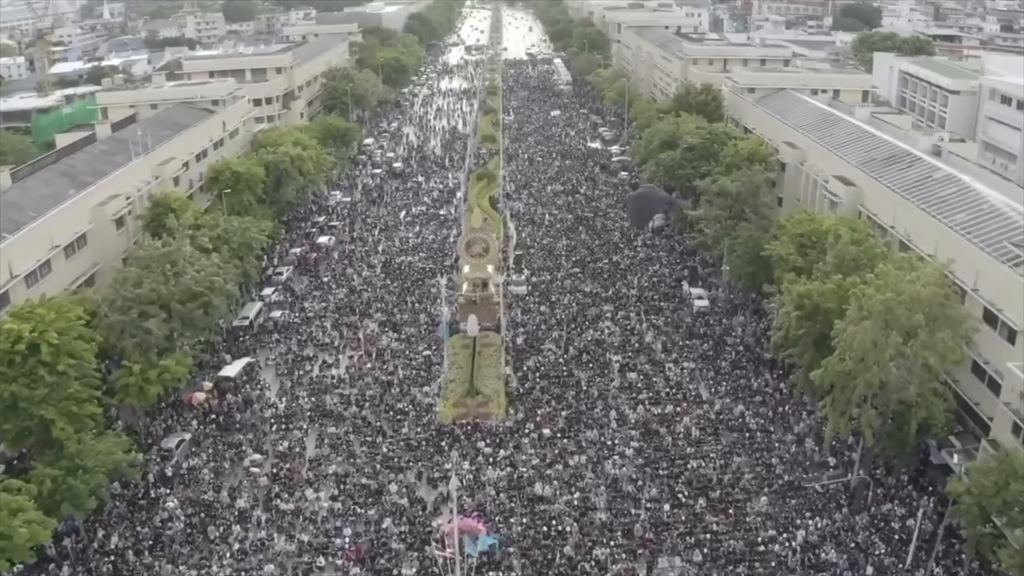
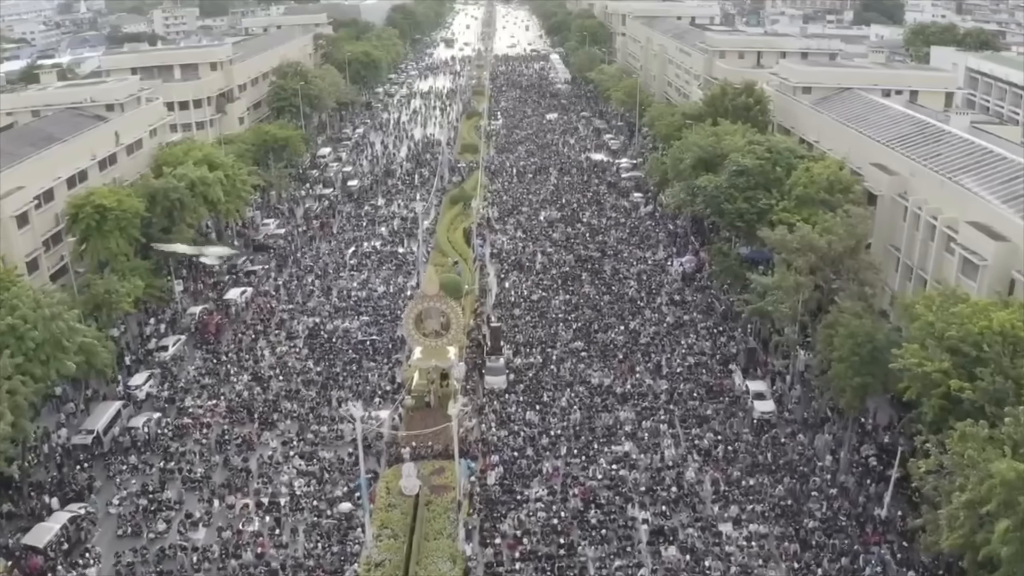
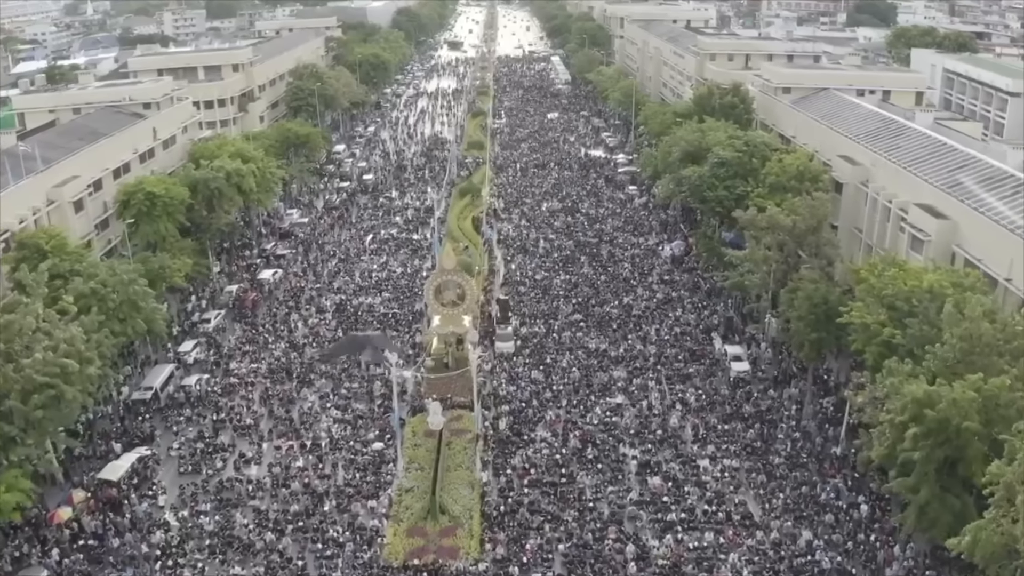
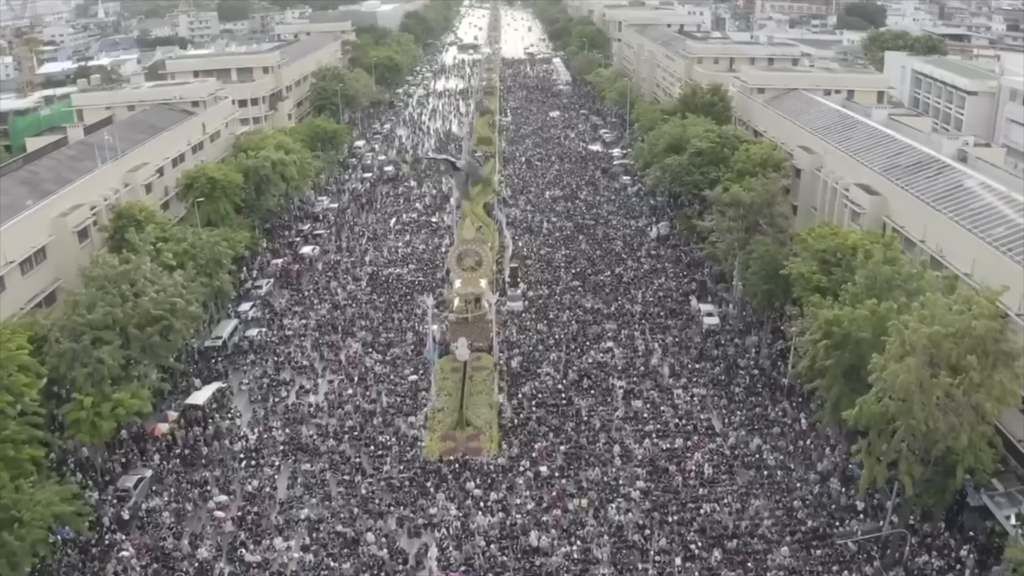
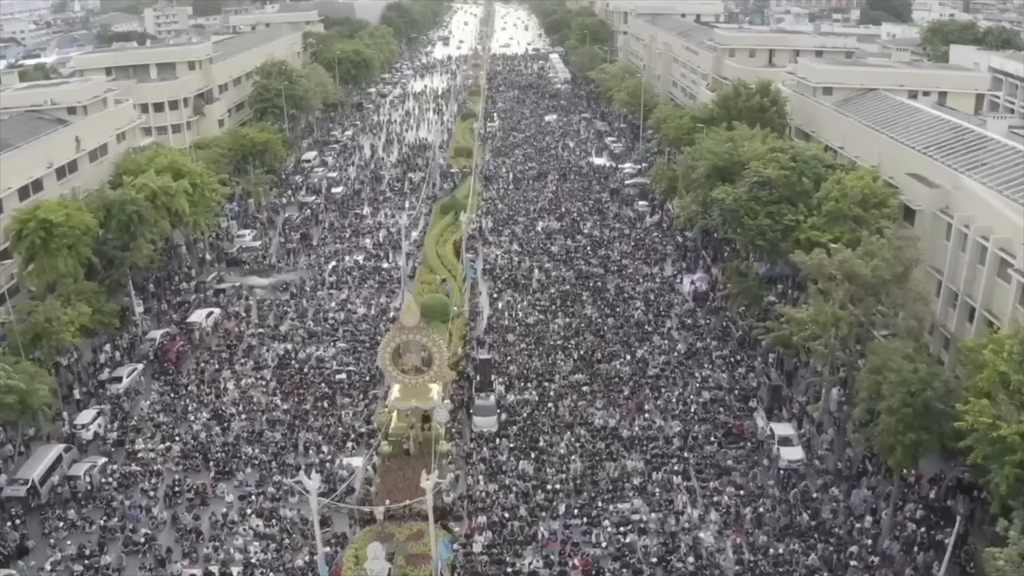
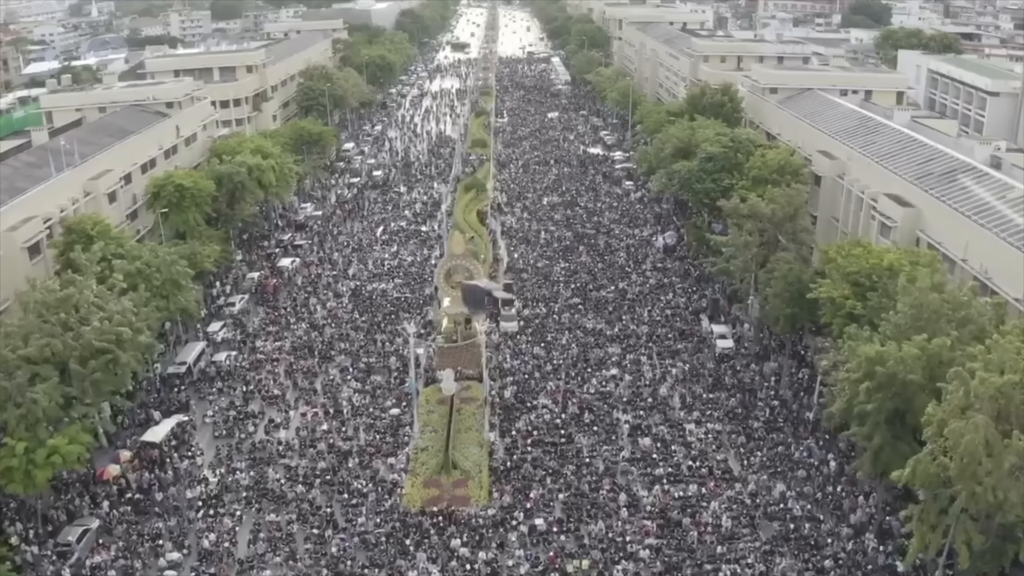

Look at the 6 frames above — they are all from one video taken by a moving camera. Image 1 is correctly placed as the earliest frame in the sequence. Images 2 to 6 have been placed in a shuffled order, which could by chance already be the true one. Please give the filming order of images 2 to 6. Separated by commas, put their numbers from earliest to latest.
4, 6, 3, 2, 5
